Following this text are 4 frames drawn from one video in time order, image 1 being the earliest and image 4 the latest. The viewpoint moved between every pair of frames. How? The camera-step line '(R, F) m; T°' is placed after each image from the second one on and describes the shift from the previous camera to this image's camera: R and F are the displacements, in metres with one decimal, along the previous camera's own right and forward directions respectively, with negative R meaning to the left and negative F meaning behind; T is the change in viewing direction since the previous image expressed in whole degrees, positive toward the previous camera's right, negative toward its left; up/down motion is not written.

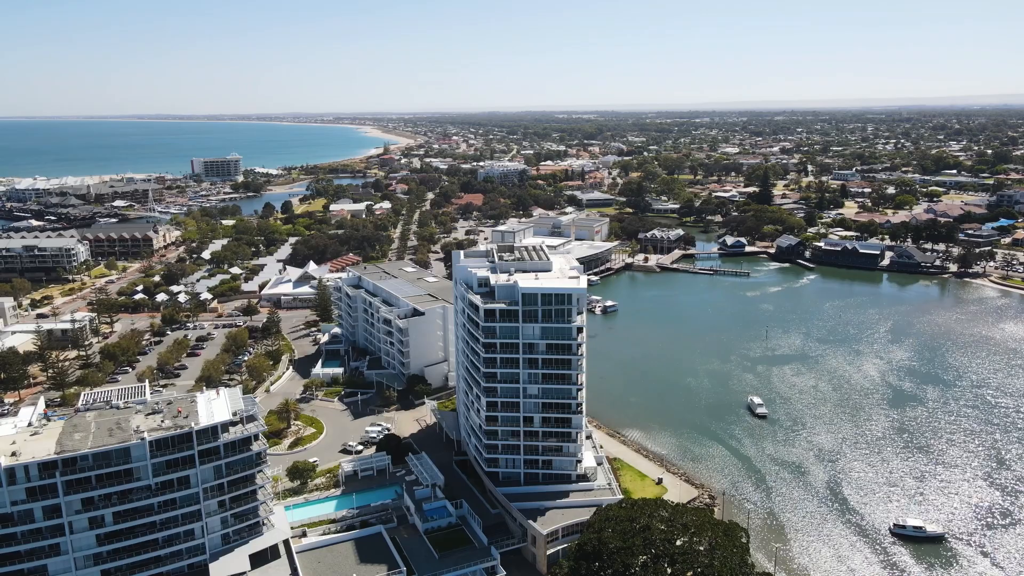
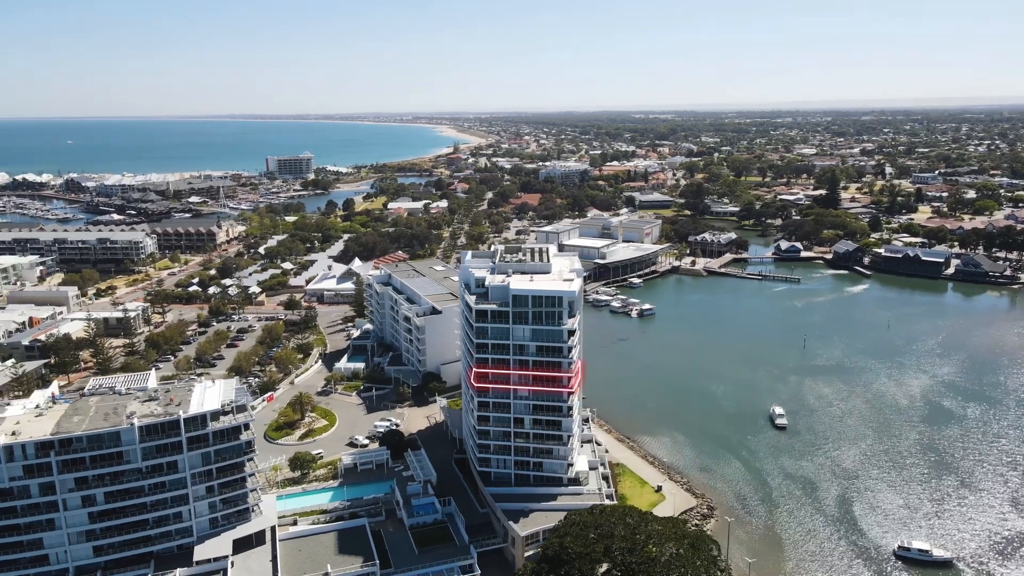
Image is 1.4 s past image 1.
(+2.3, +0.1) m; -5°
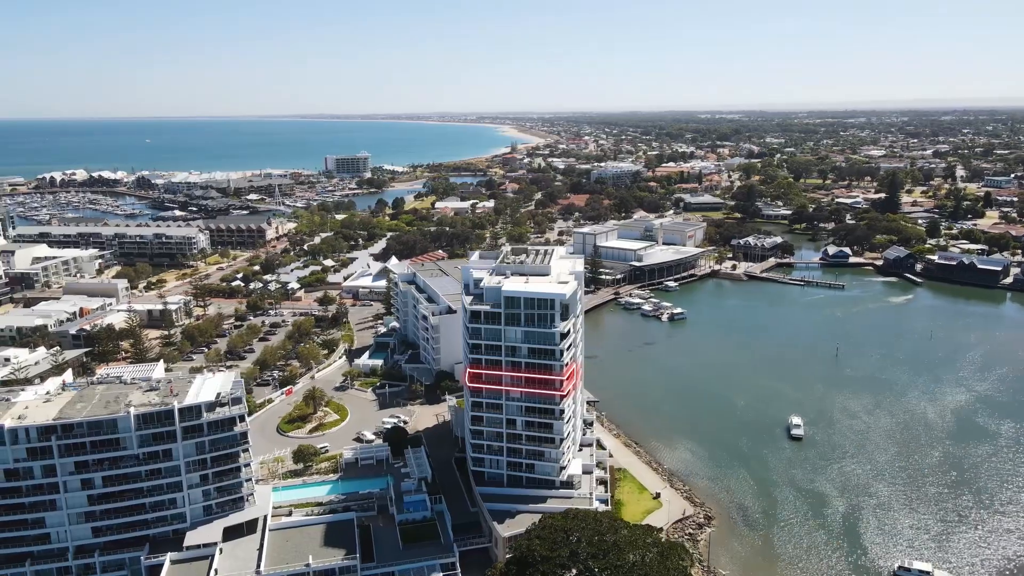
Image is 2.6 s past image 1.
(+1.9, 0.0) m; -5°
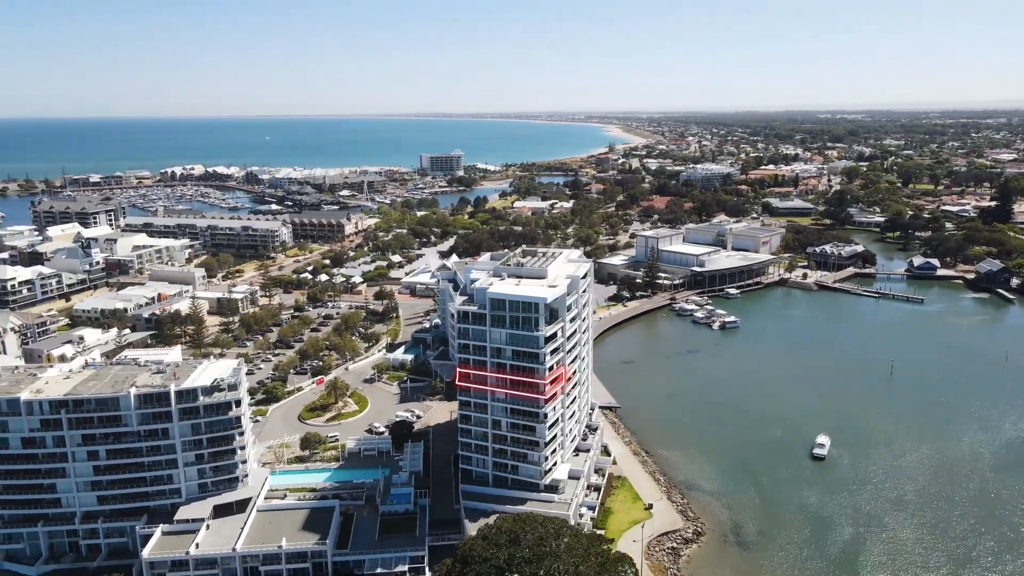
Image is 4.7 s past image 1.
(+3.3, +0.1) m; -8°
